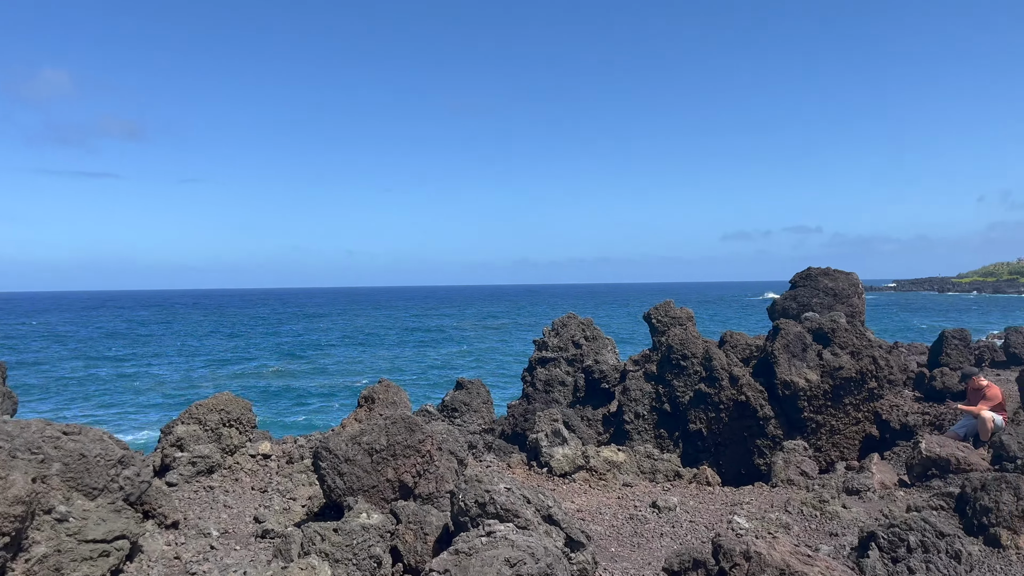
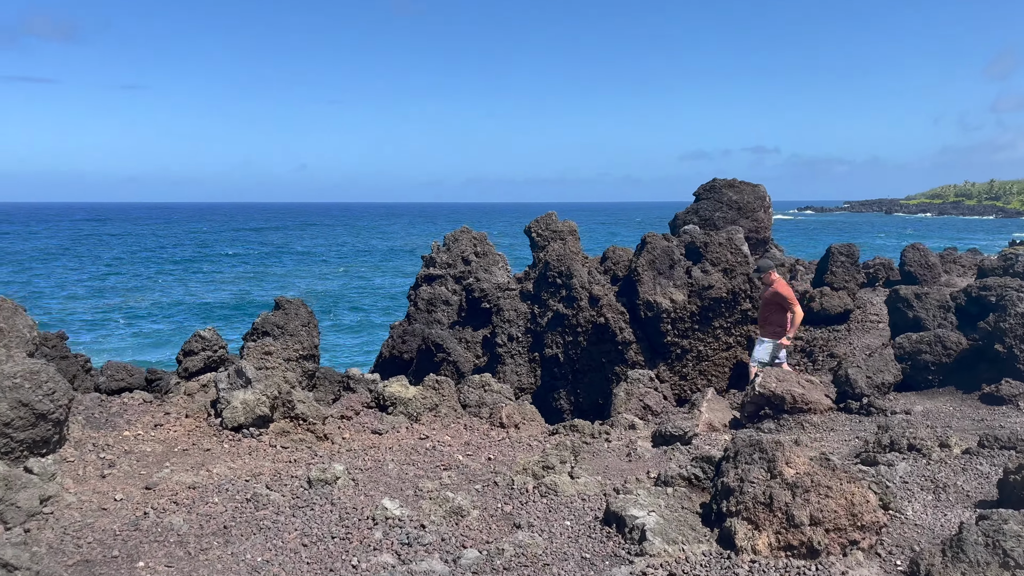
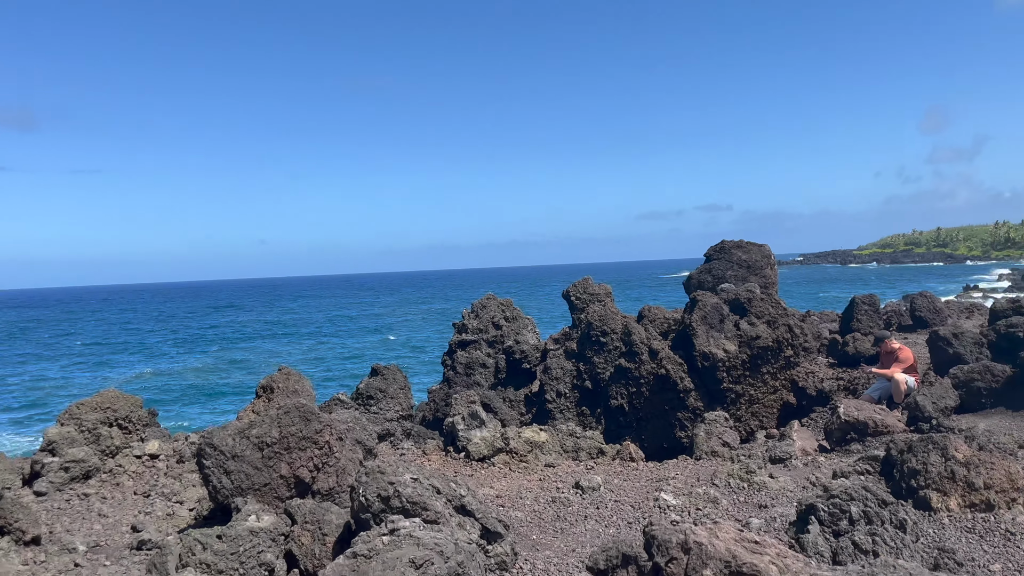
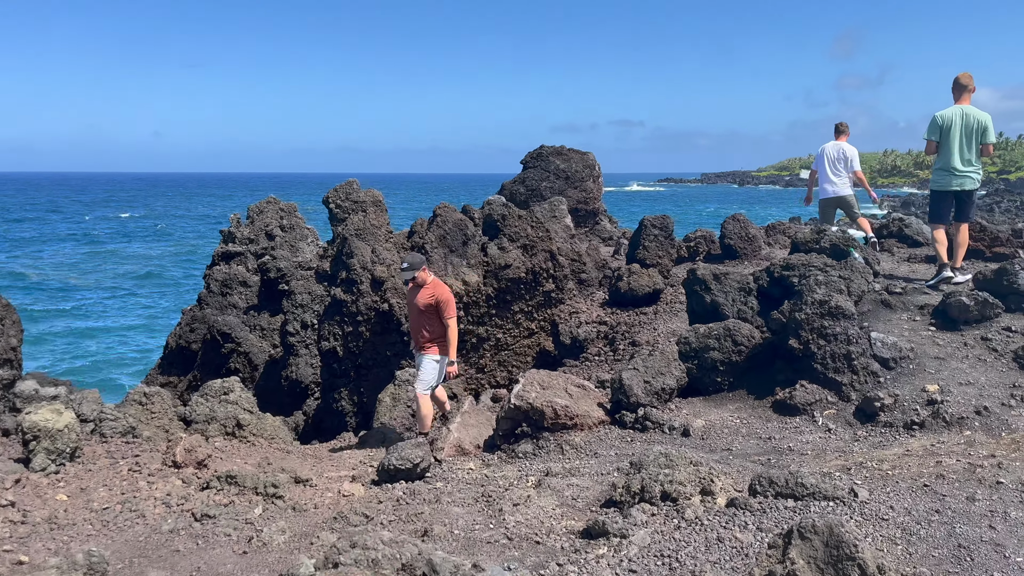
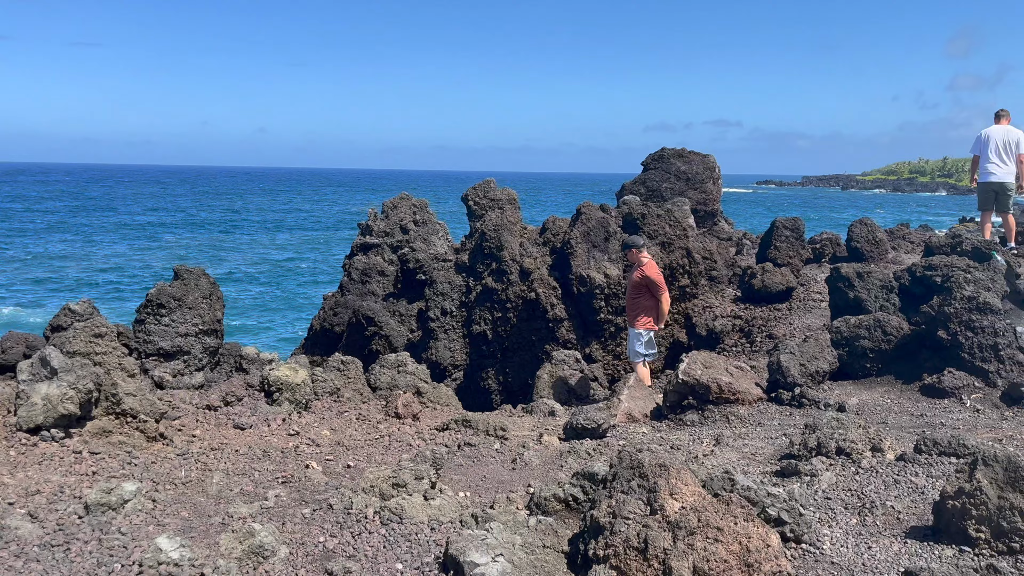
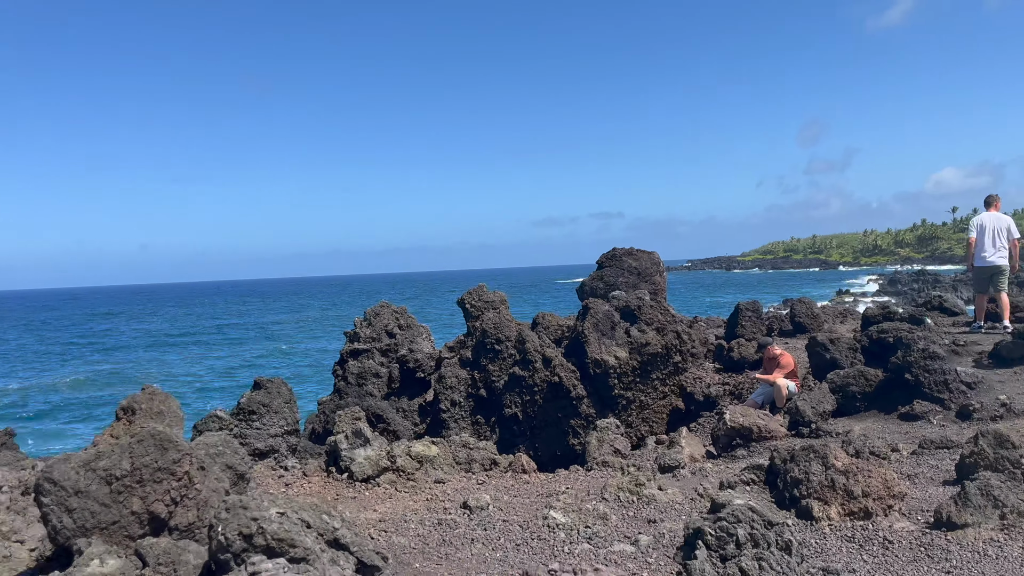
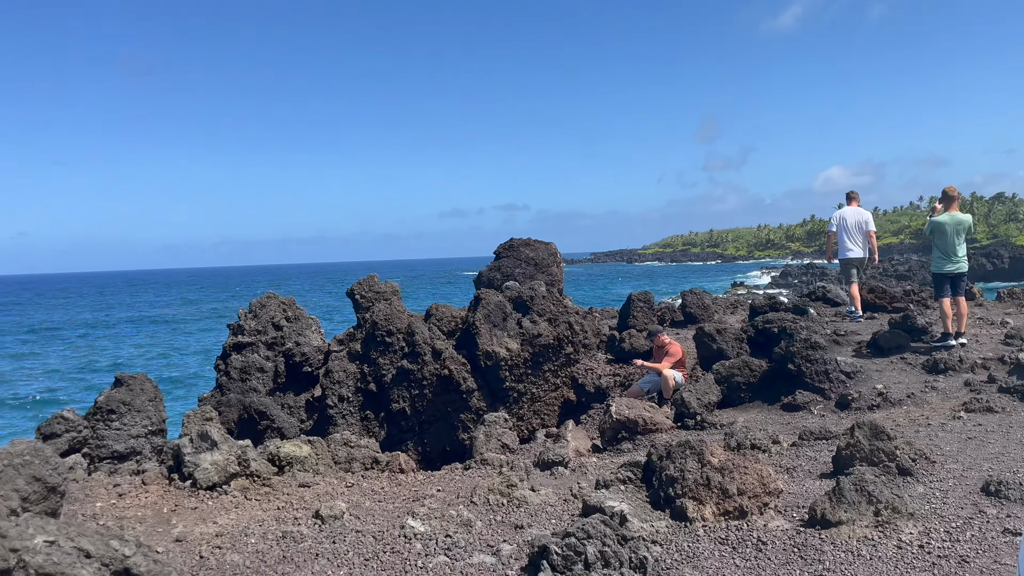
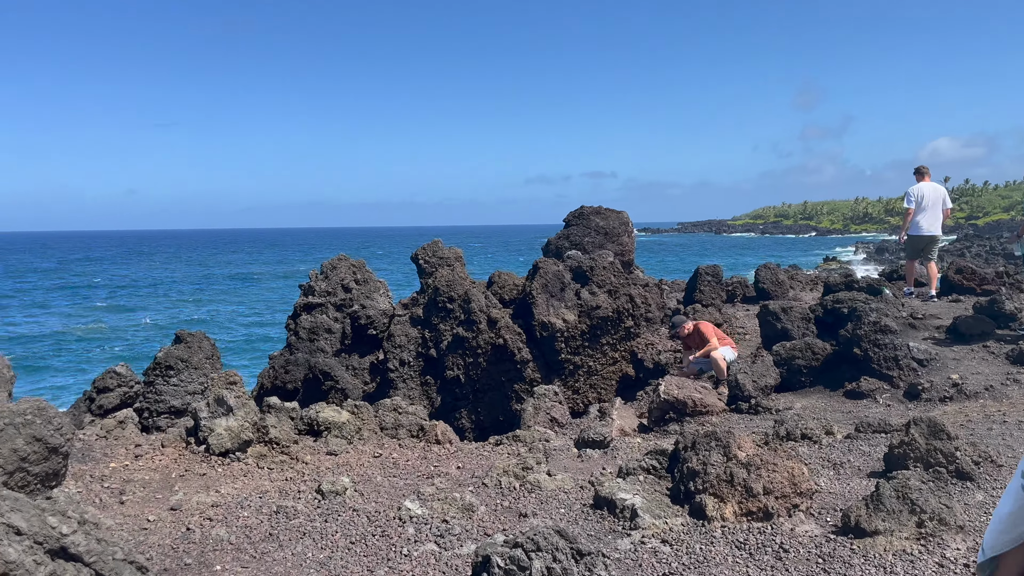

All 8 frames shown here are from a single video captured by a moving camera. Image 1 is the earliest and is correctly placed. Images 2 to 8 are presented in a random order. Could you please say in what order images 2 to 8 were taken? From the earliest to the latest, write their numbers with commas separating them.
3, 6, 7, 8, 2, 5, 4
